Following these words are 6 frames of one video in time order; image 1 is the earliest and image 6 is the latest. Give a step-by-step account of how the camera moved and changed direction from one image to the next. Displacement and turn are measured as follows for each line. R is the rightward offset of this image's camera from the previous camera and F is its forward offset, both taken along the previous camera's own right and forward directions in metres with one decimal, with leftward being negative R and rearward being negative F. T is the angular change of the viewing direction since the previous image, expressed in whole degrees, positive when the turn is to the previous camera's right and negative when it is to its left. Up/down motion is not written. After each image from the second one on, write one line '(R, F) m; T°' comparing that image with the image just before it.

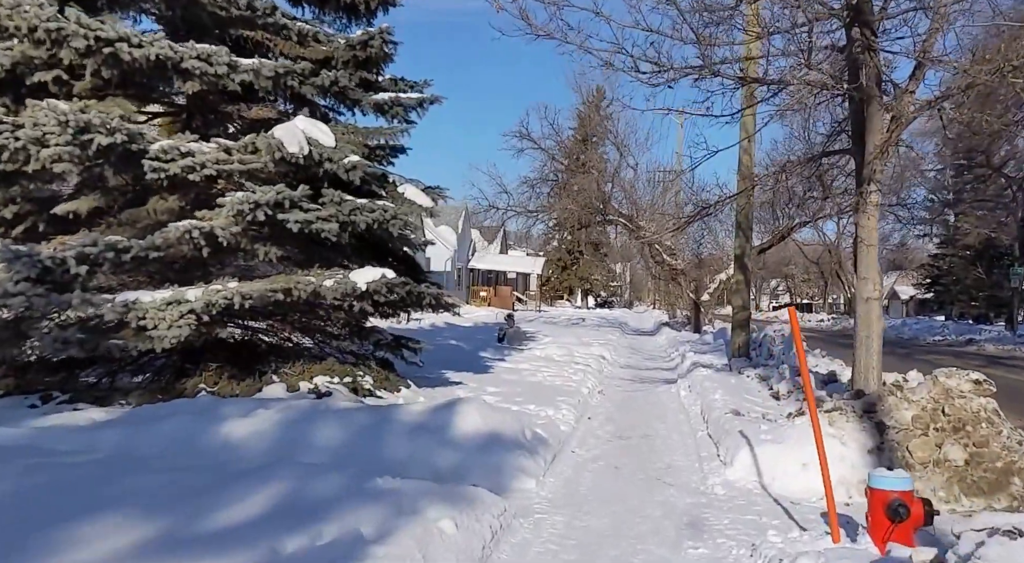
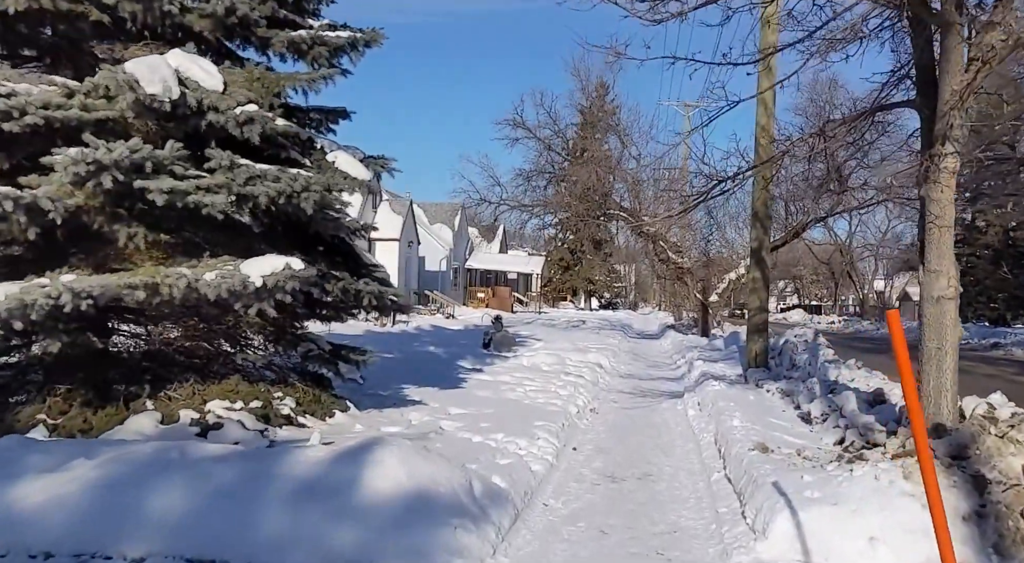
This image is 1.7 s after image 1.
(+0.4, +2.5) m; 0°
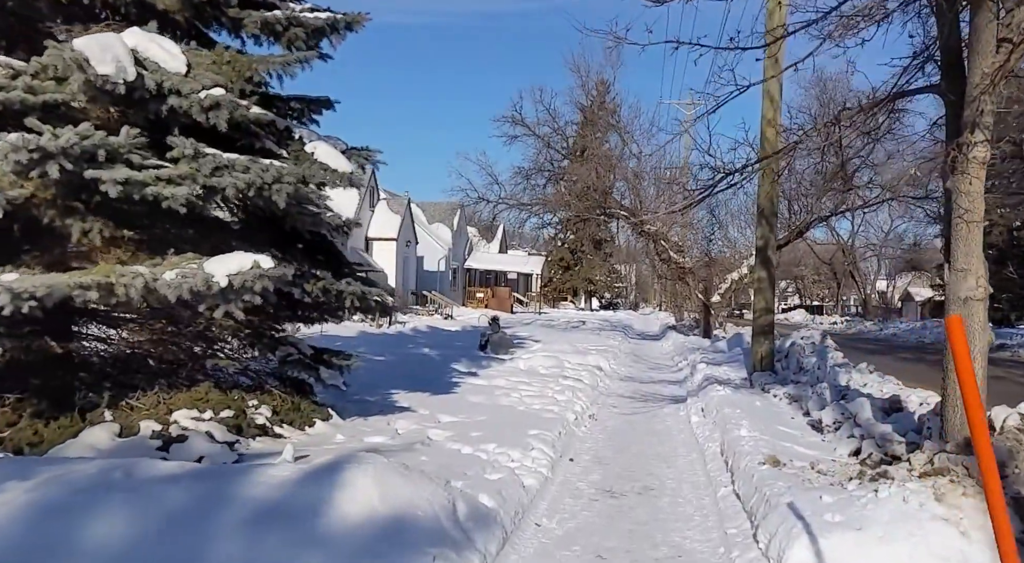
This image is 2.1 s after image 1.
(+0.1, +0.6) m; 0°
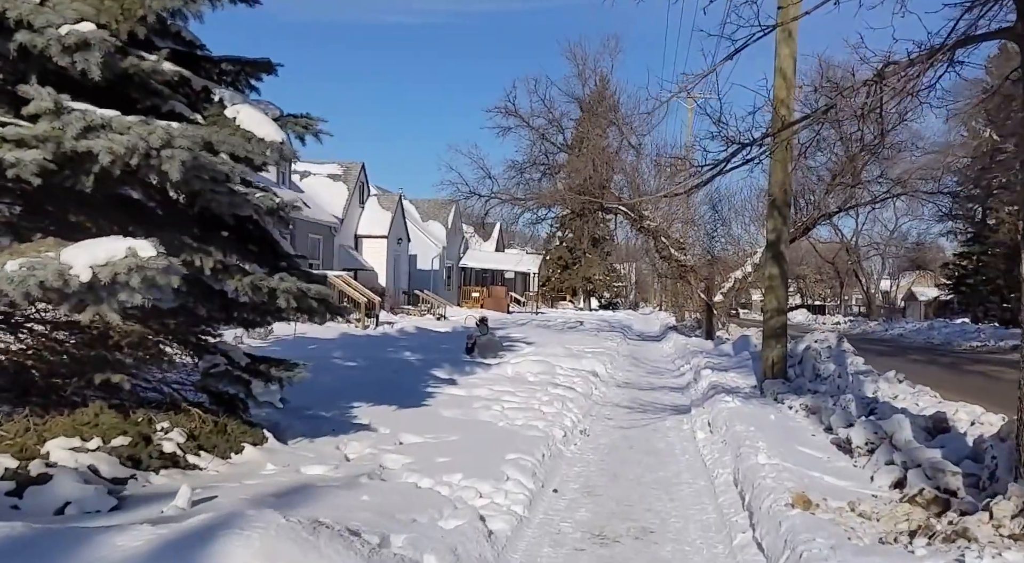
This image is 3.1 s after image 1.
(+0.2, +1.5) m; 0°
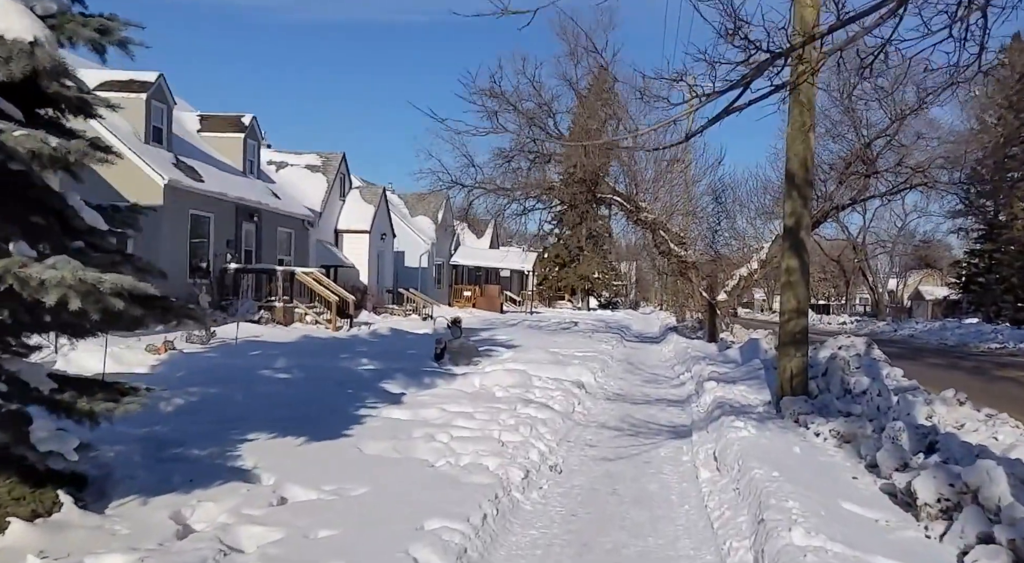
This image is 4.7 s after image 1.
(+0.5, +2.4) m; 0°
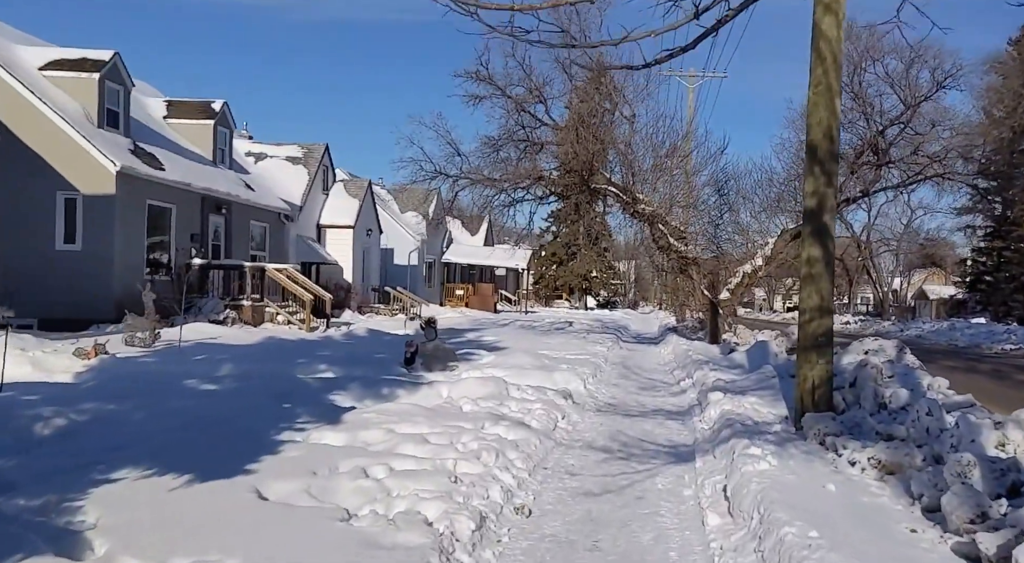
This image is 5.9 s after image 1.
(+0.3, +1.9) m; 0°
